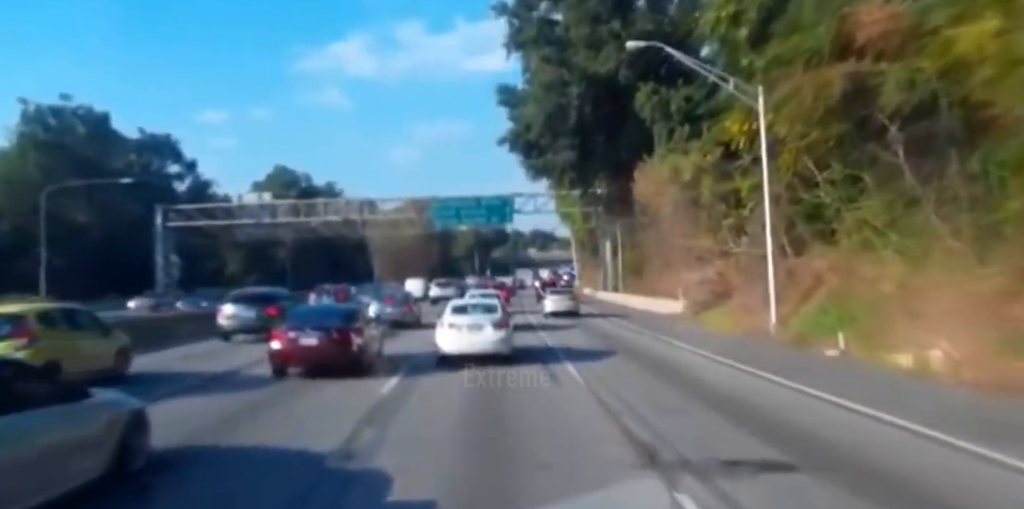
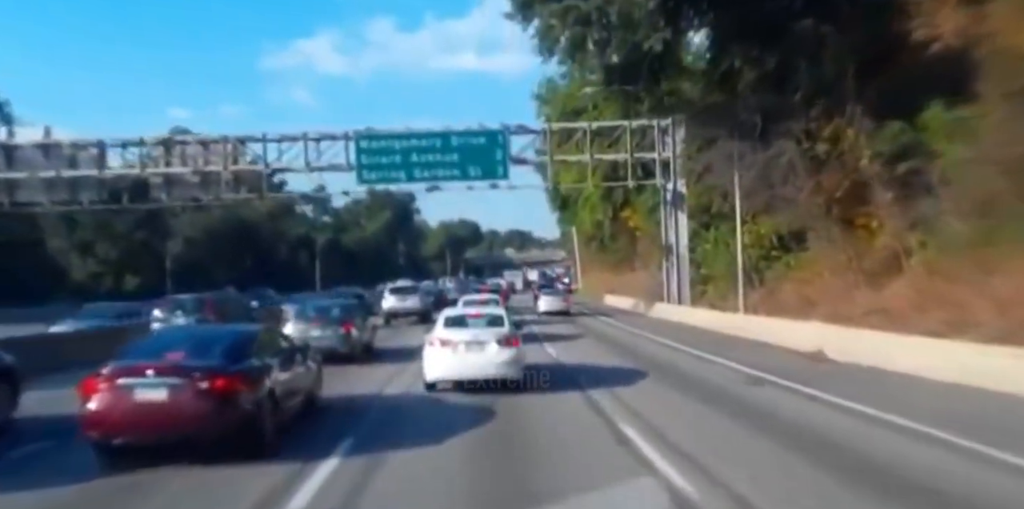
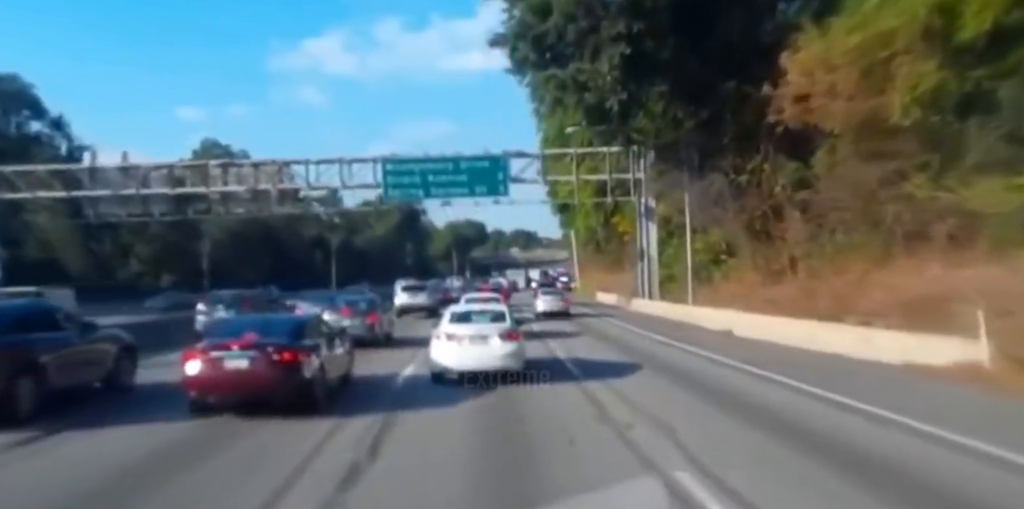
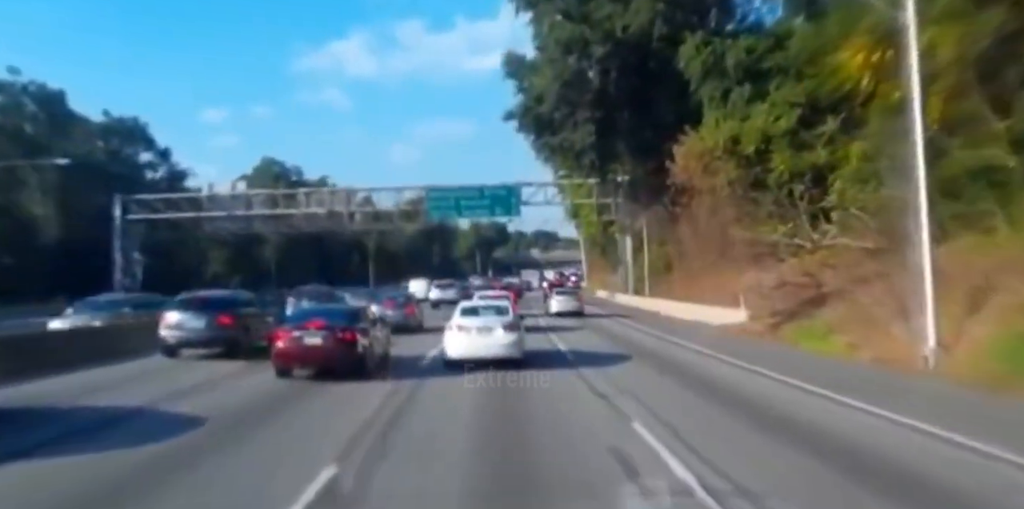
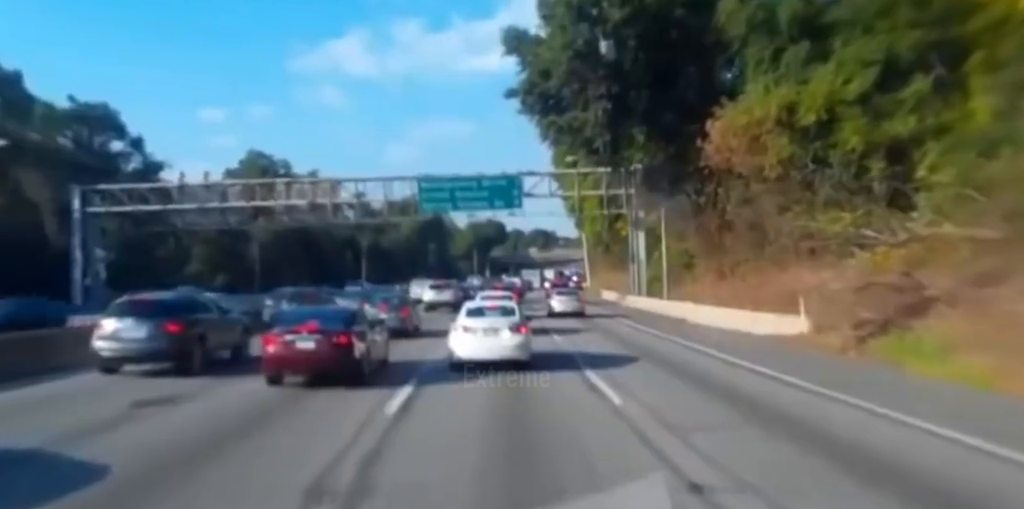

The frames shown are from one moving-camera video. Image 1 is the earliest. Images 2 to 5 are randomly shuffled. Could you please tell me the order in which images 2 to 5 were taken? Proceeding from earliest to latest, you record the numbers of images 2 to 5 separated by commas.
4, 5, 3, 2
